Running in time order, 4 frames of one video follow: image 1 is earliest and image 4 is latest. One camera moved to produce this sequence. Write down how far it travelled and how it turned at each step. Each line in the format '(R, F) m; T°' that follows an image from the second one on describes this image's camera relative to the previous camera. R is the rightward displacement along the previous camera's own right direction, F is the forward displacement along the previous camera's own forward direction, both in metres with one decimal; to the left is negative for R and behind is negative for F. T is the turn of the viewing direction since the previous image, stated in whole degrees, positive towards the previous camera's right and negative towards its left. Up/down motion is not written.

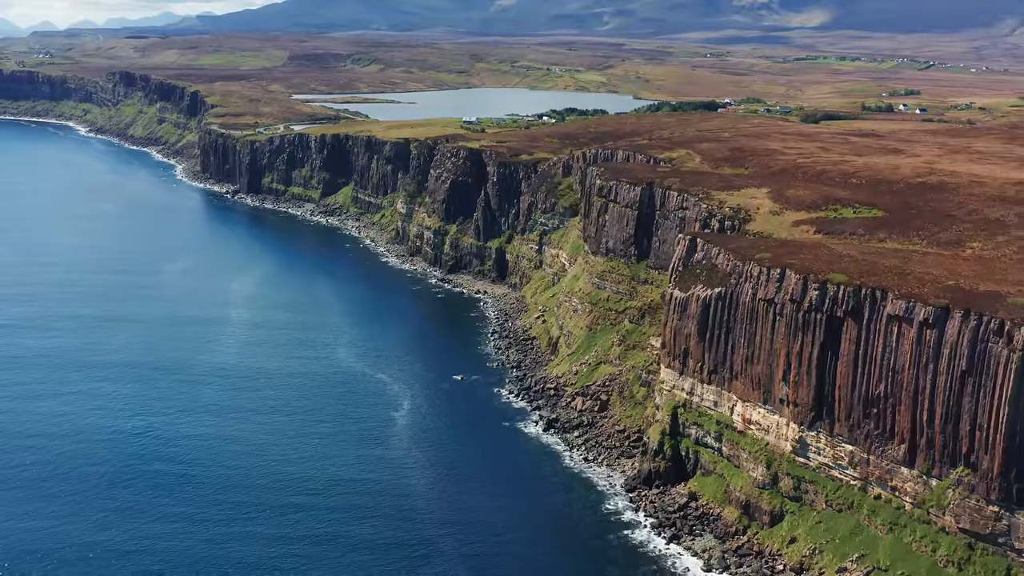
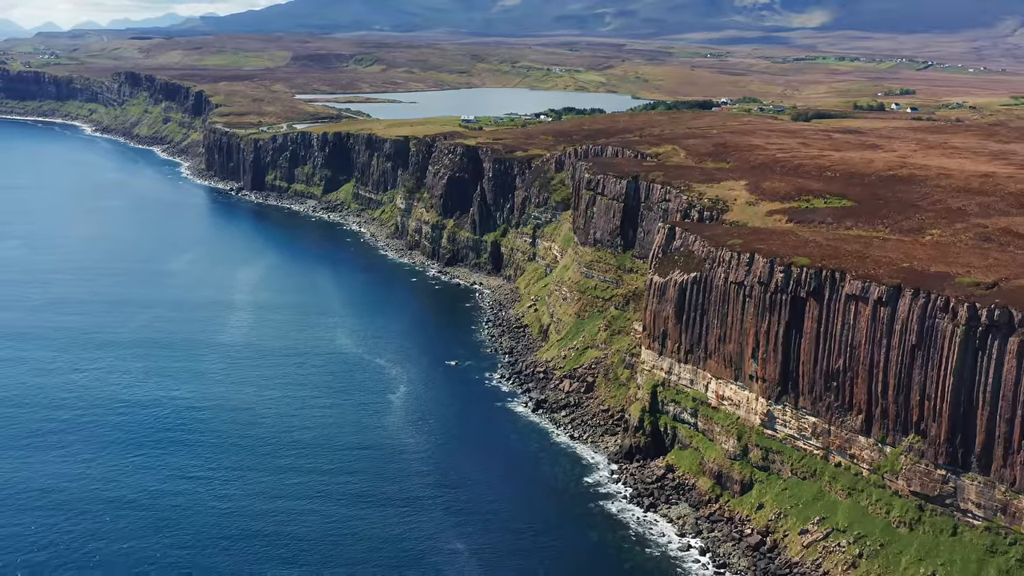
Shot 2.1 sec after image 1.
(+1.3, -5.2) m; 0°
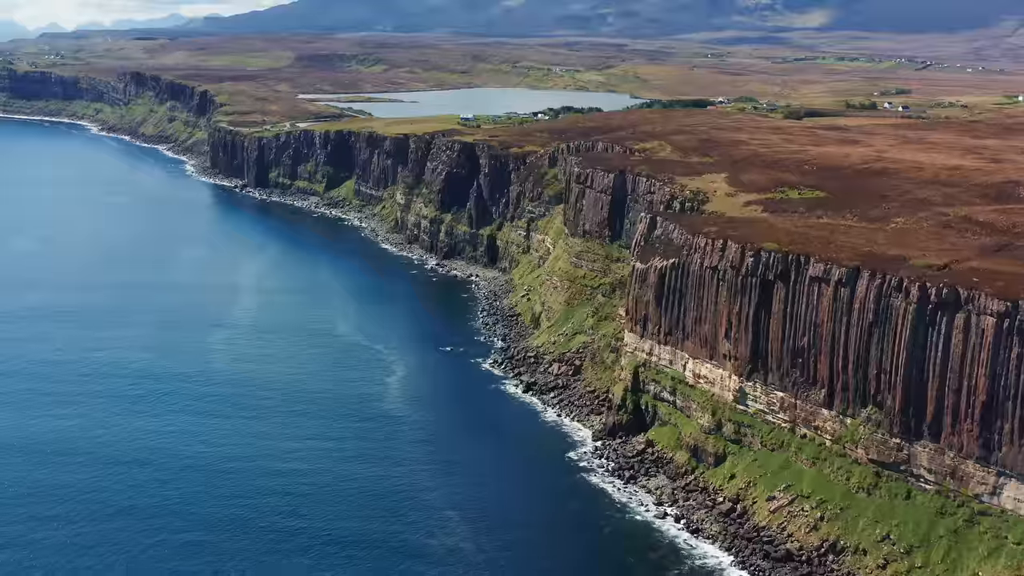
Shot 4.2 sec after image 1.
(+1.3, -5.2) m; 0°
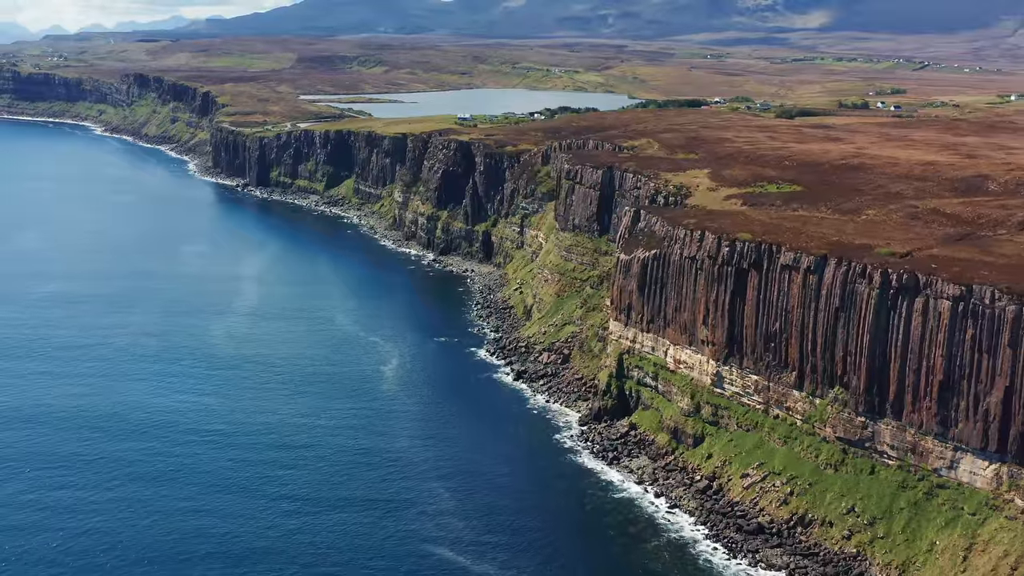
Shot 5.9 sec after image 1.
(+1.3, -4.2) m; 0°
